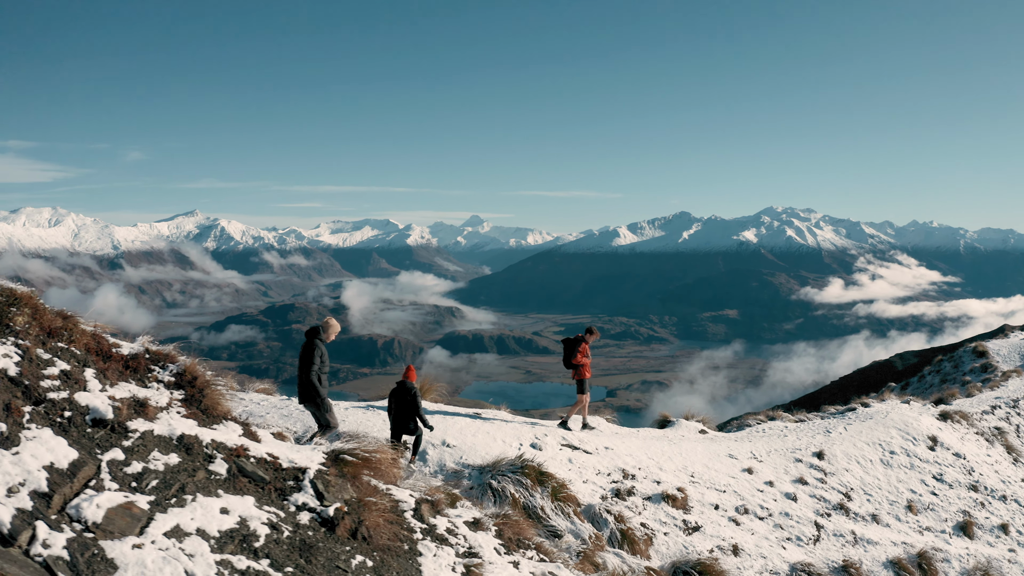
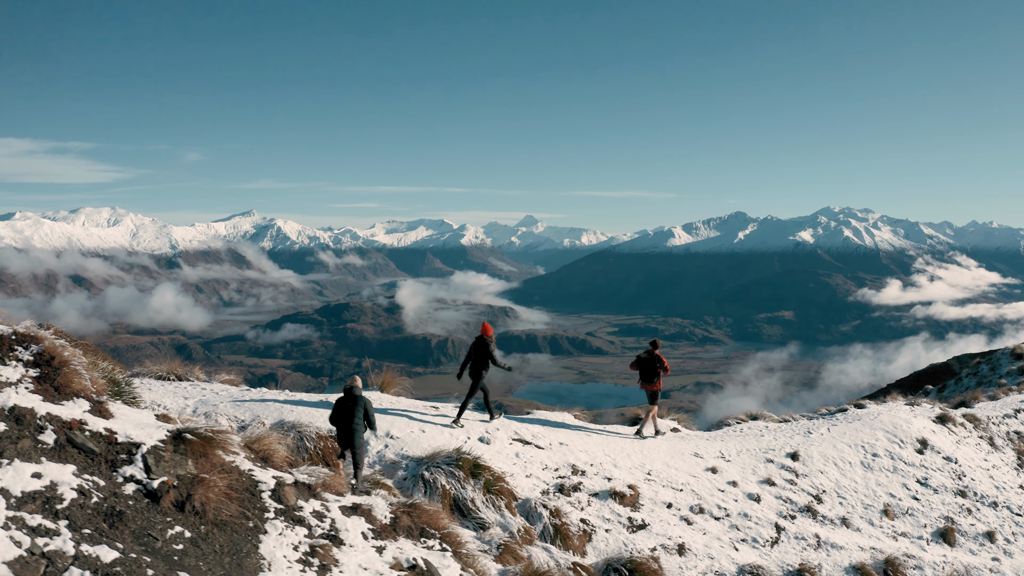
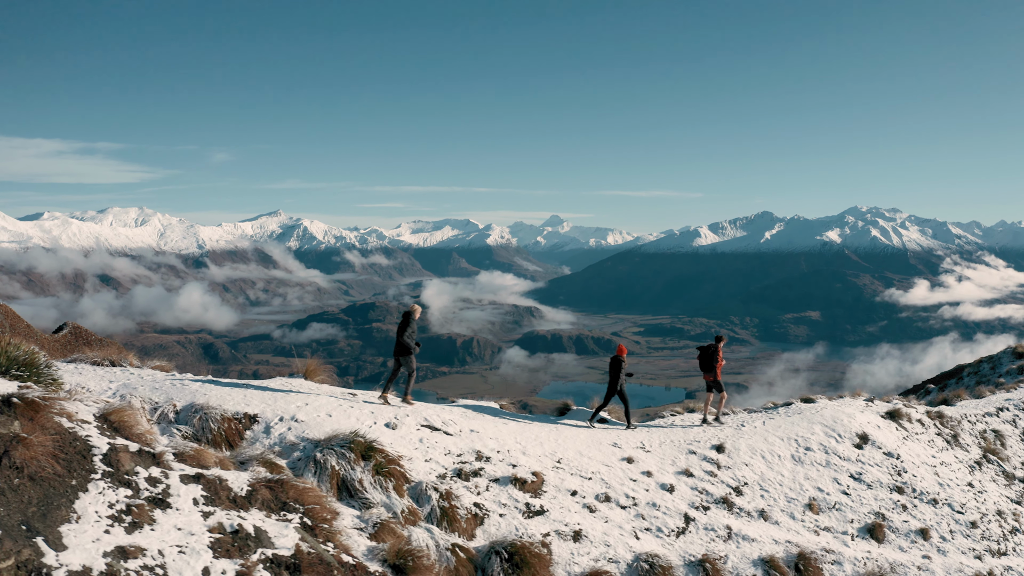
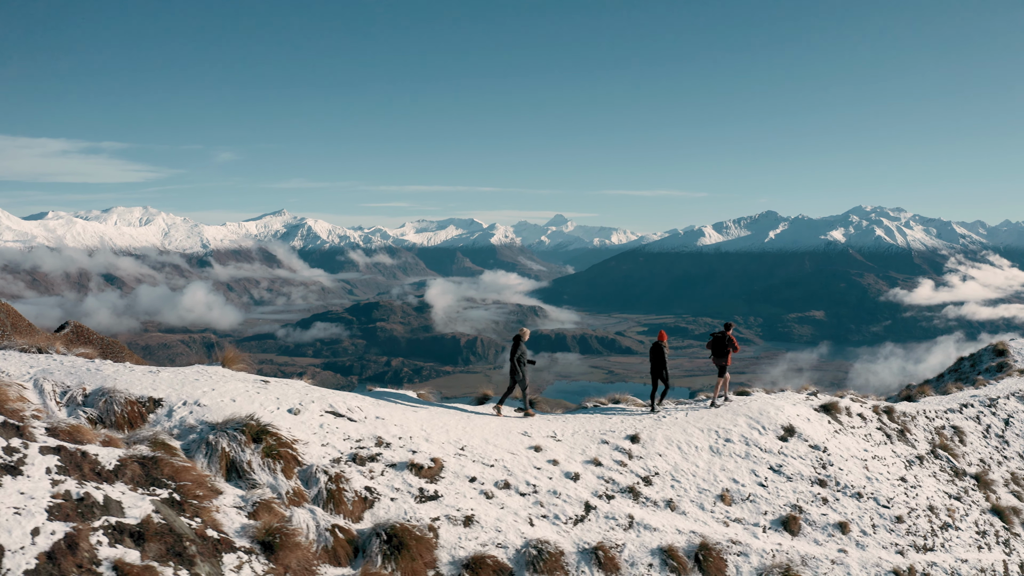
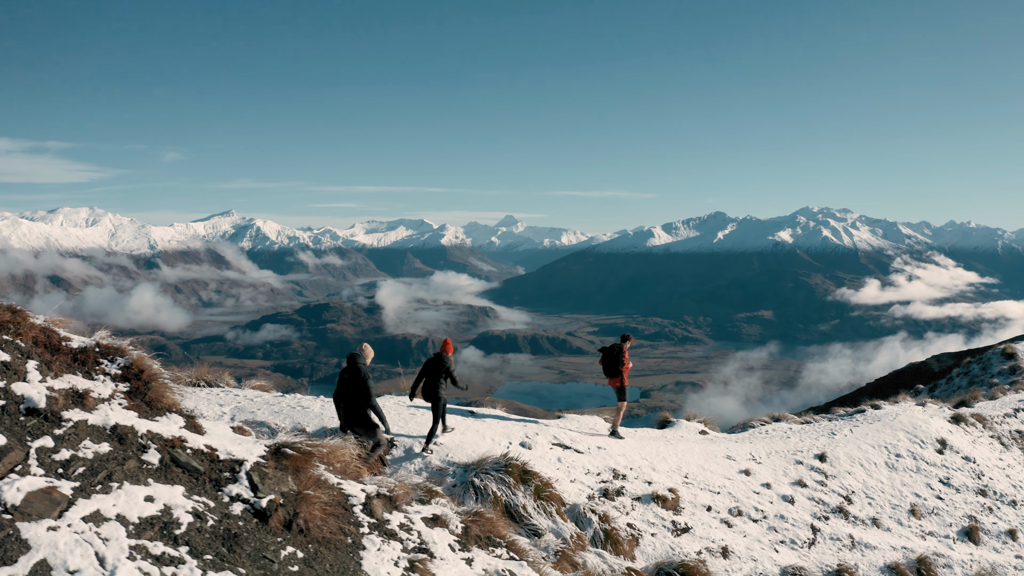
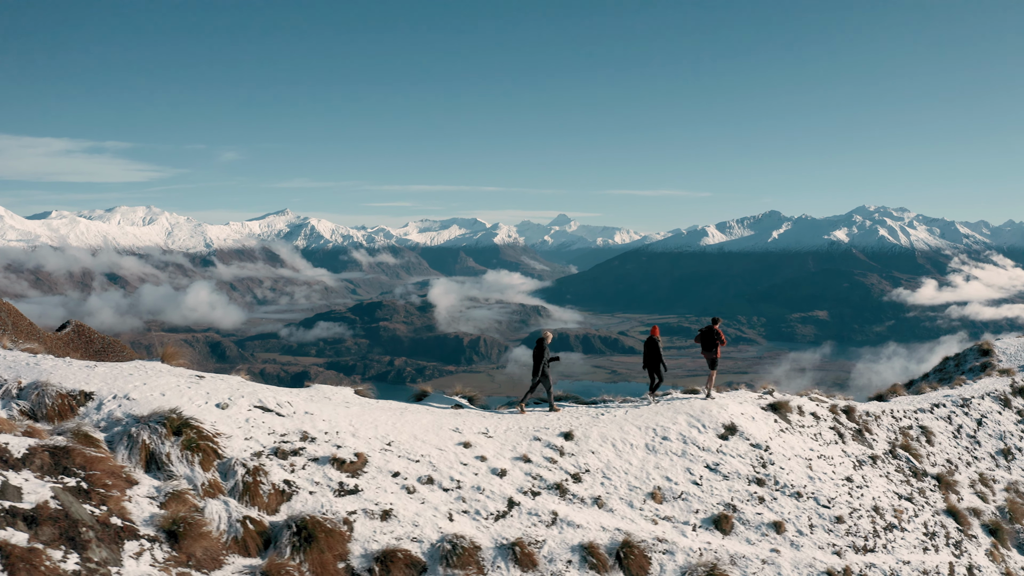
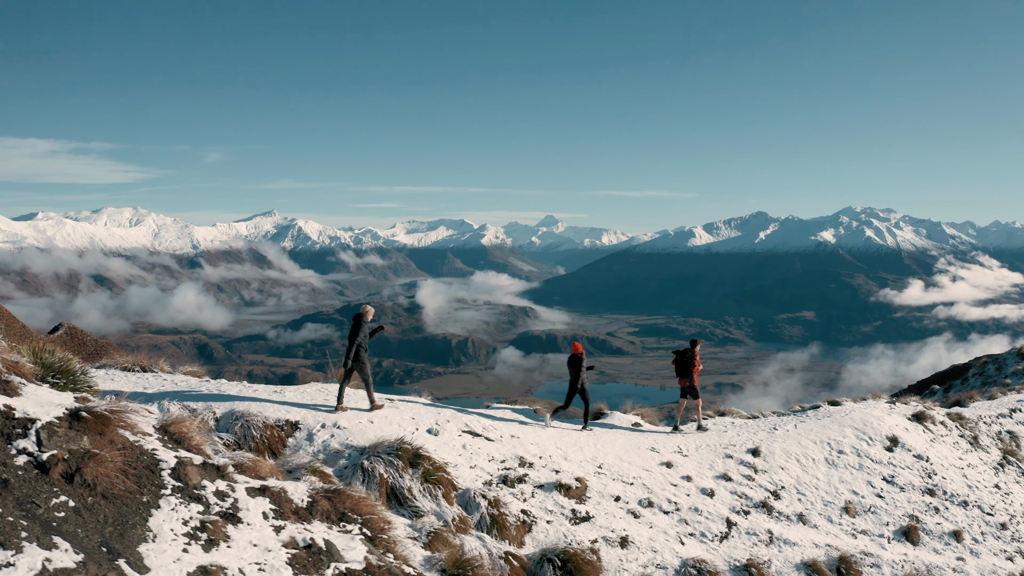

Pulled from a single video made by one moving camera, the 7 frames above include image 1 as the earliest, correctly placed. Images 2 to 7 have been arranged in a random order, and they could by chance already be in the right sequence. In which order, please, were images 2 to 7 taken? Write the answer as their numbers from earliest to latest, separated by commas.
5, 2, 7, 3, 4, 6
